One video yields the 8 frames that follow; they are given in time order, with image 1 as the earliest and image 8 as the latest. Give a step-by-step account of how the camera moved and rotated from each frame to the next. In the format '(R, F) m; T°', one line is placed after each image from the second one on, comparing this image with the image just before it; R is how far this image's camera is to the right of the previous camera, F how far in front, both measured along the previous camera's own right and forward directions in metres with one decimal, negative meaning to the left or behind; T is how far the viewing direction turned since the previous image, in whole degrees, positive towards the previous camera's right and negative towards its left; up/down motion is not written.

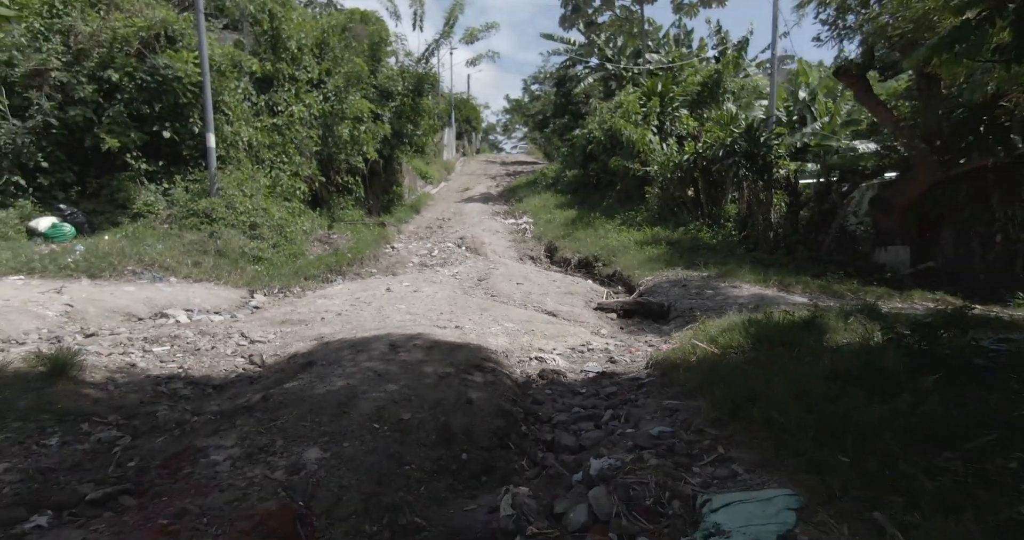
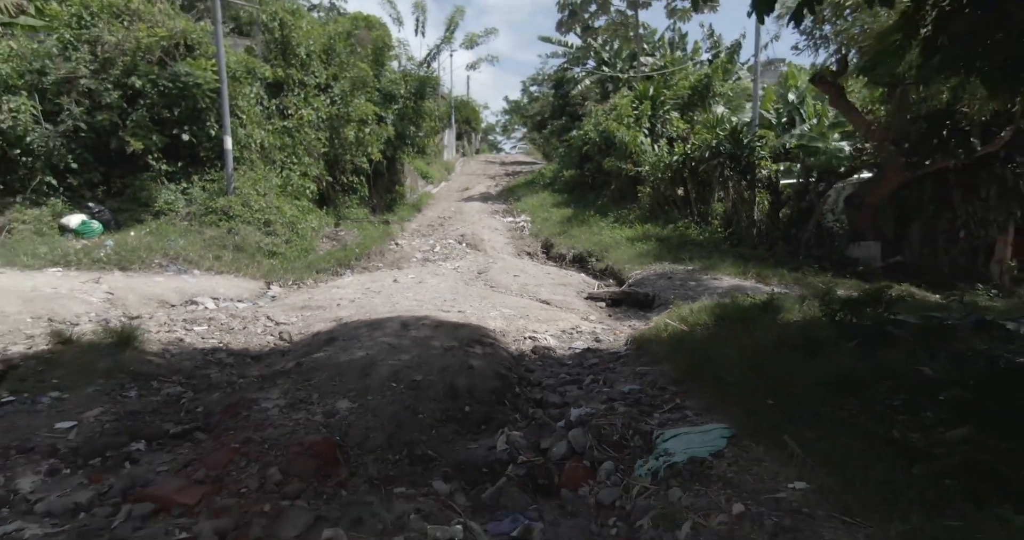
(0.0, -0.7) m; 0°
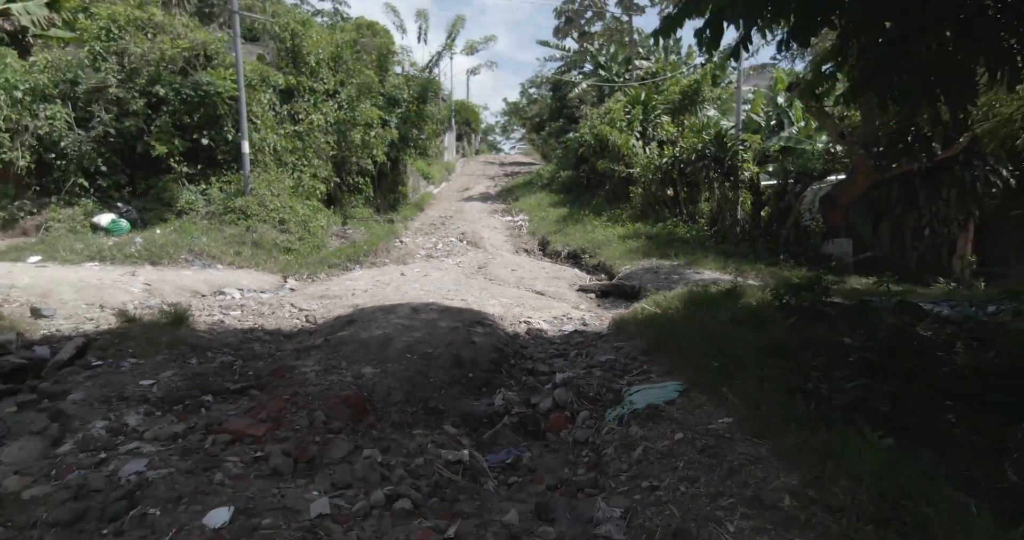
(0.0, -0.8) m; 0°
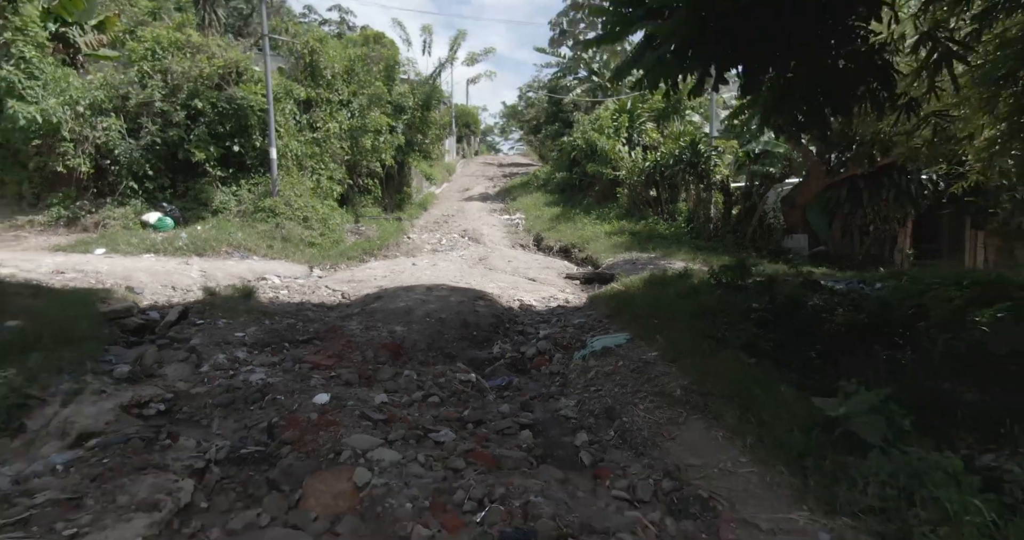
(0.0, -1.5) m; 0°
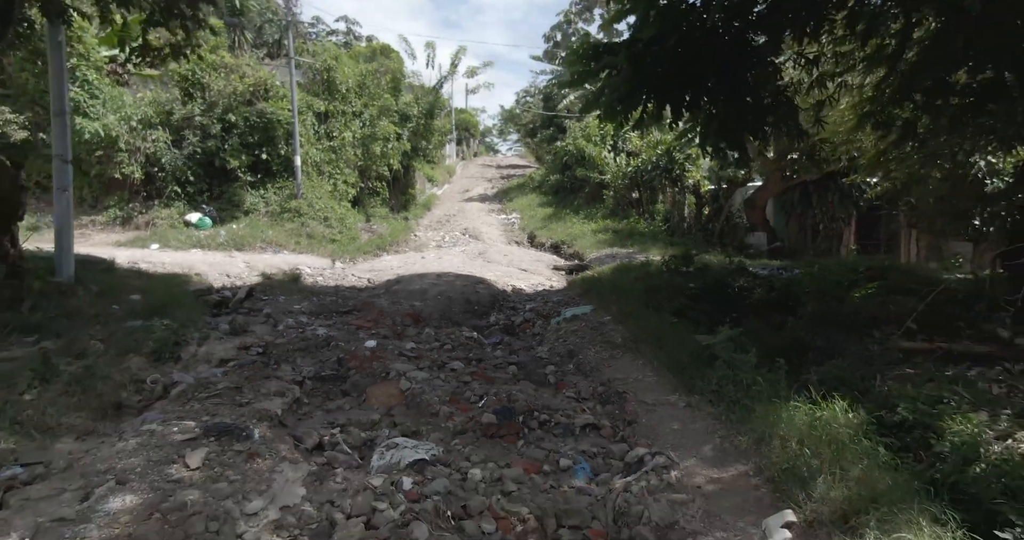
(+0.1, -1.8) m; 0°
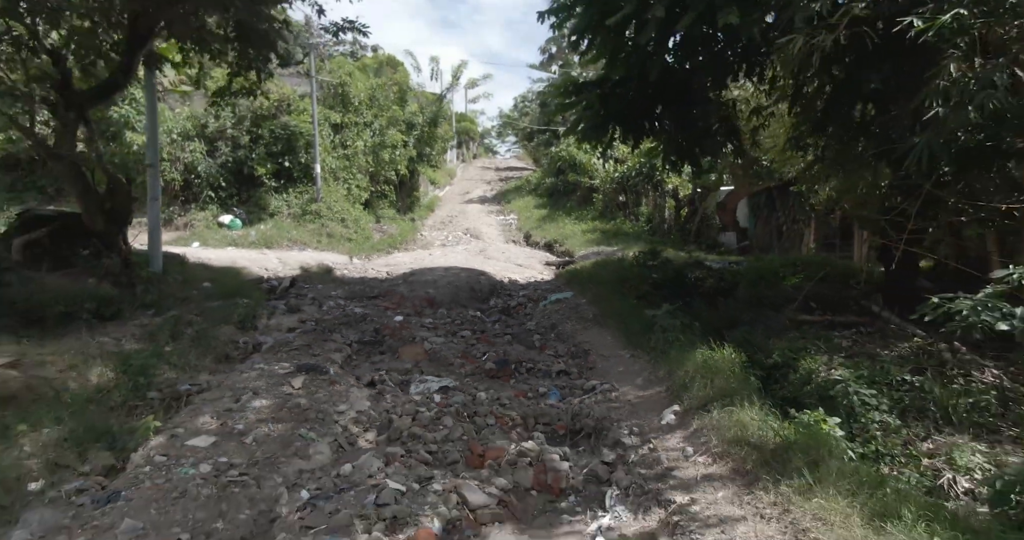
(0.0, -1.7) m; 0°
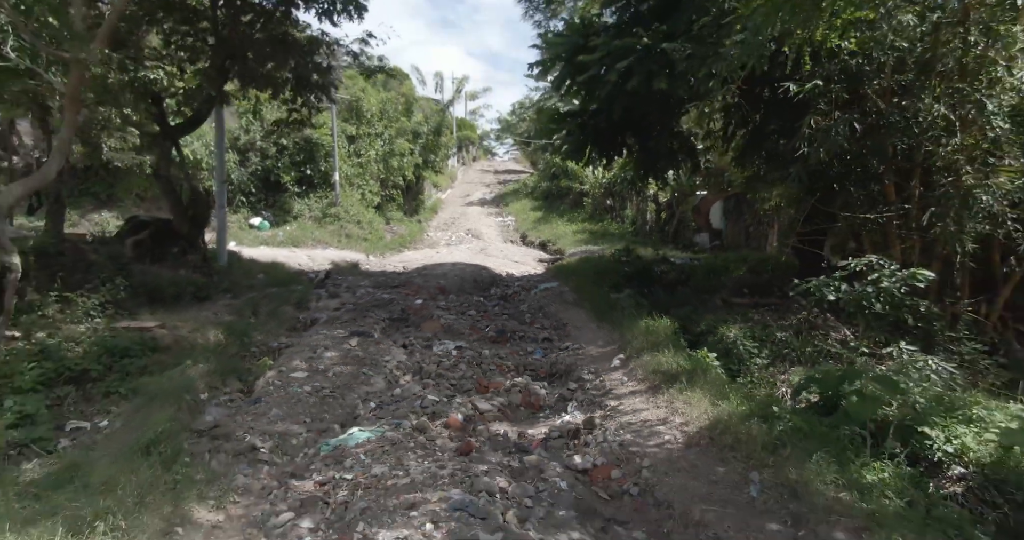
(0.0, -2.0) m; 0°
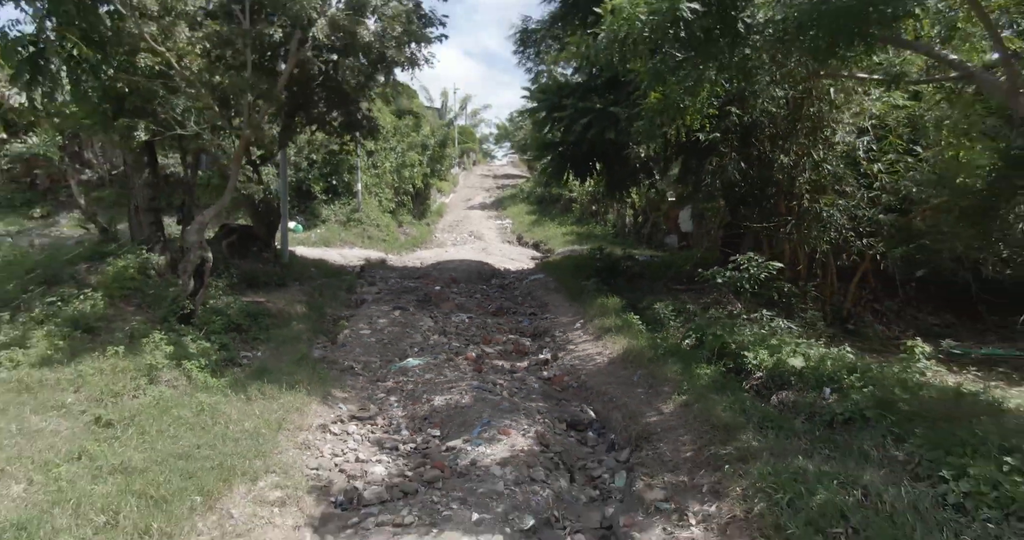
(0.0, -3.0) m; 0°
